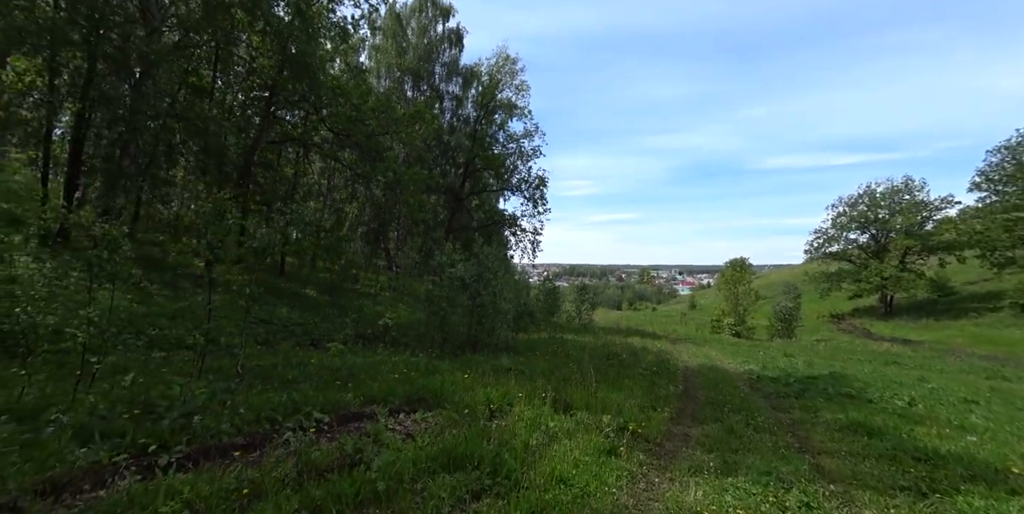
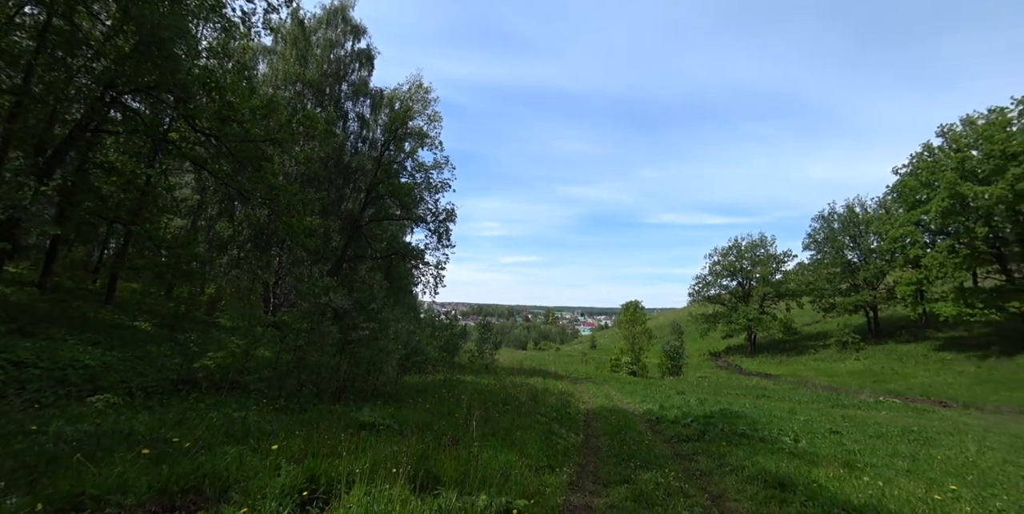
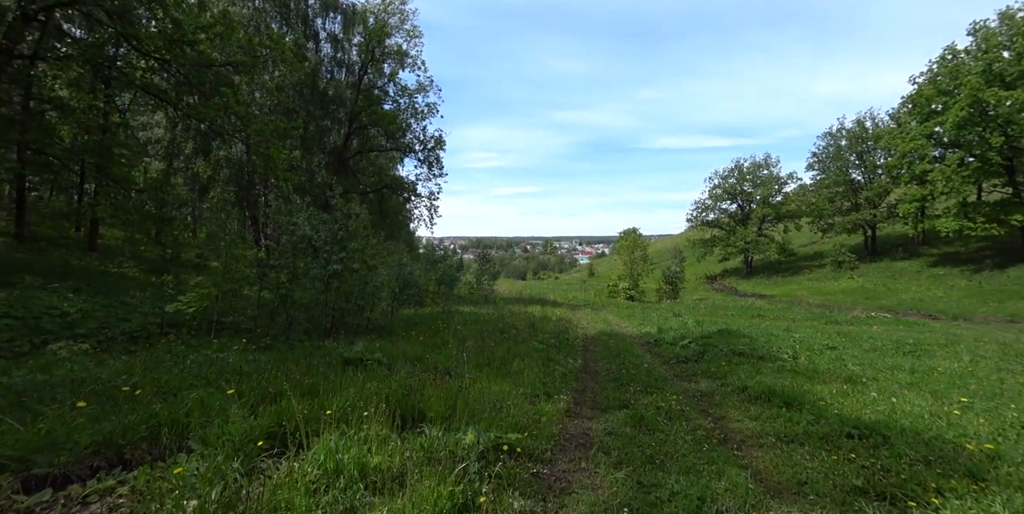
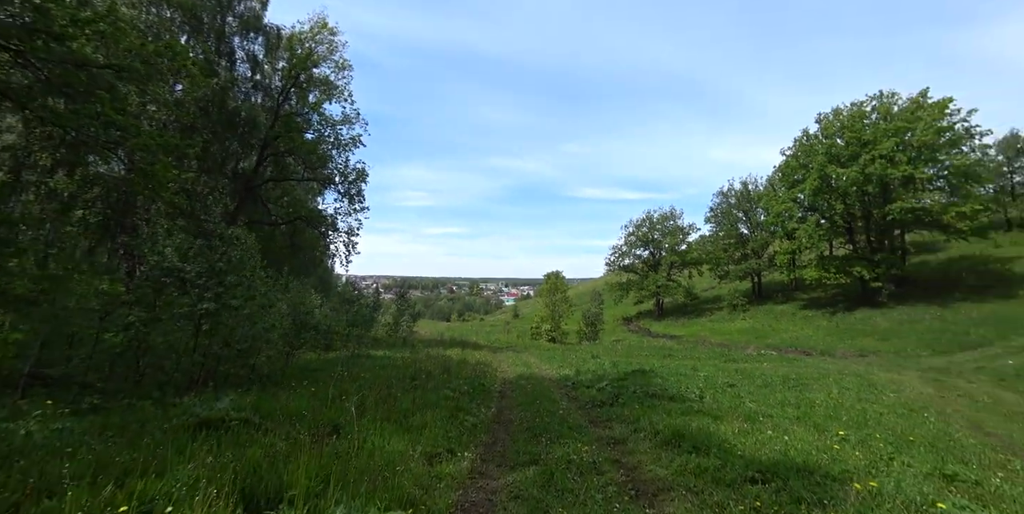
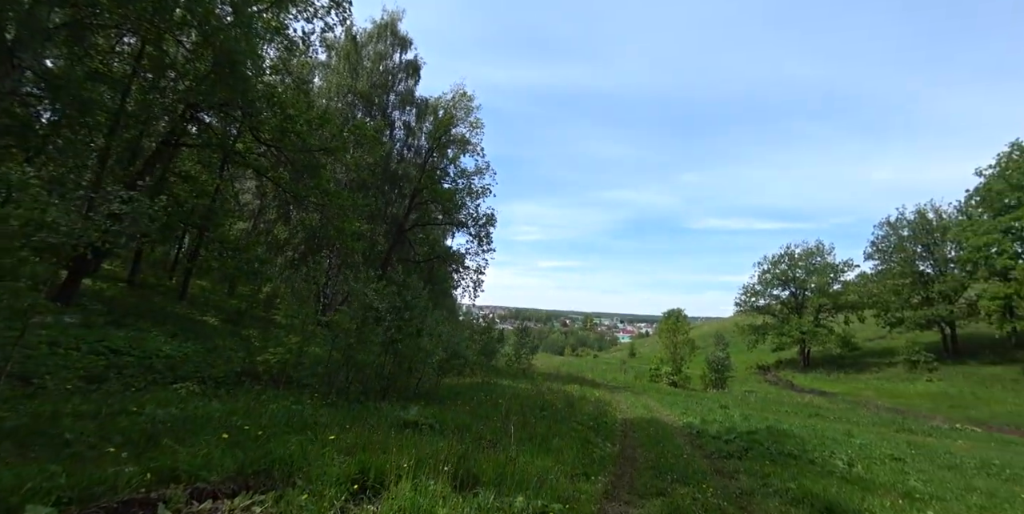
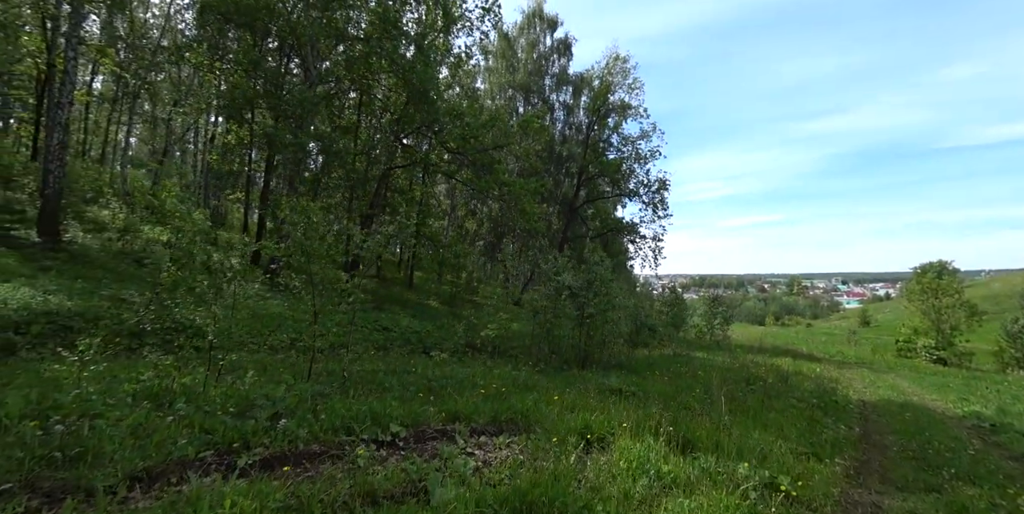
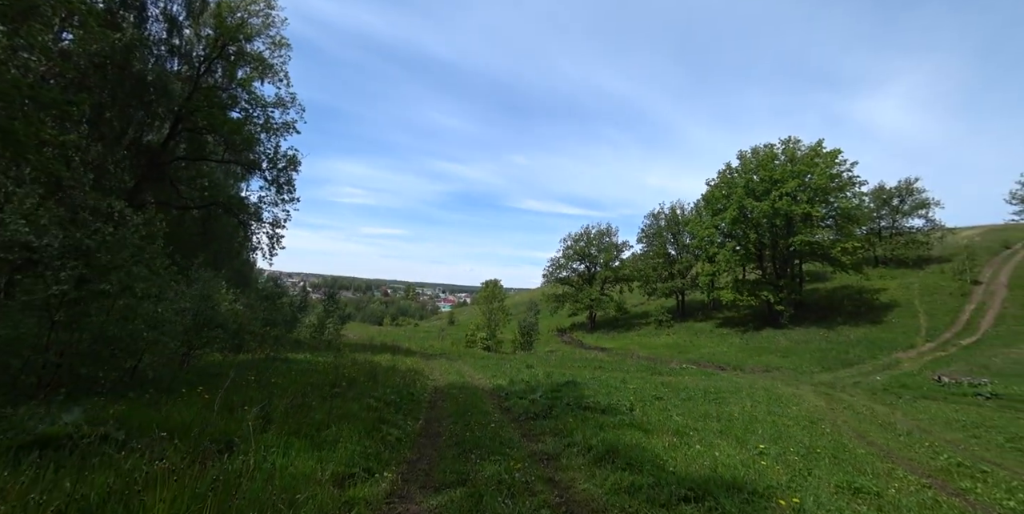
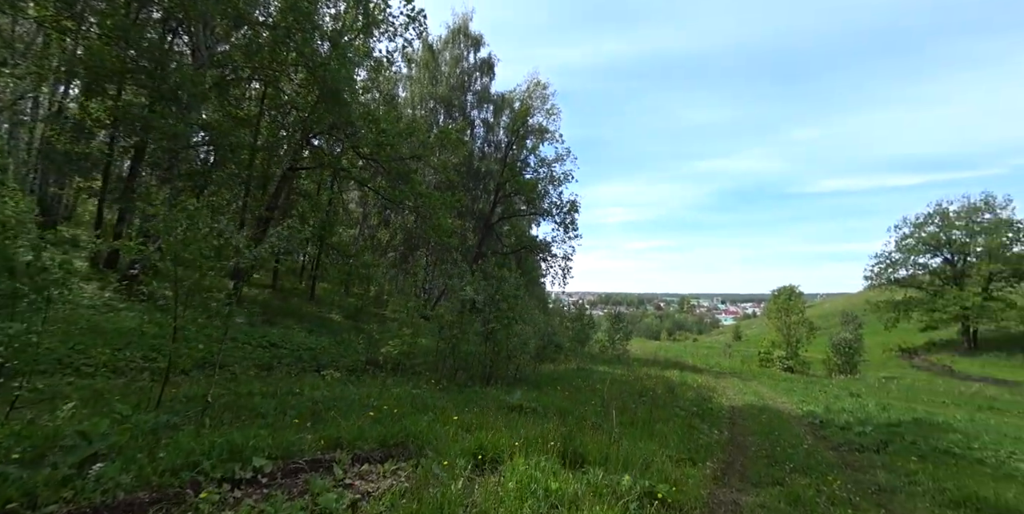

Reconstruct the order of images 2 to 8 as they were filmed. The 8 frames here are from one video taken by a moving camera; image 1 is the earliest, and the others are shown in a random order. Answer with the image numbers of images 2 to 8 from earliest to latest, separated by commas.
6, 8, 5, 2, 3, 4, 7
